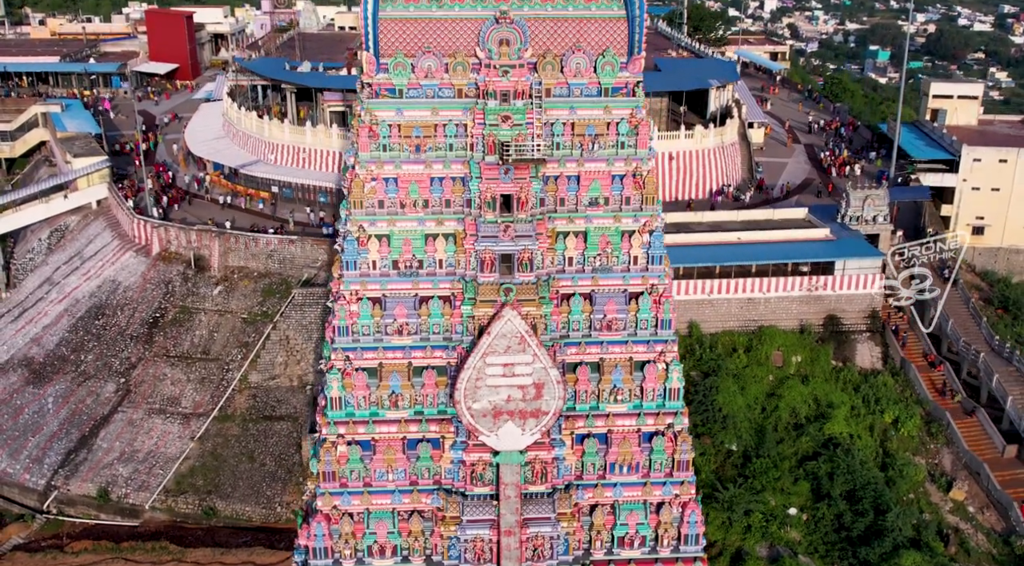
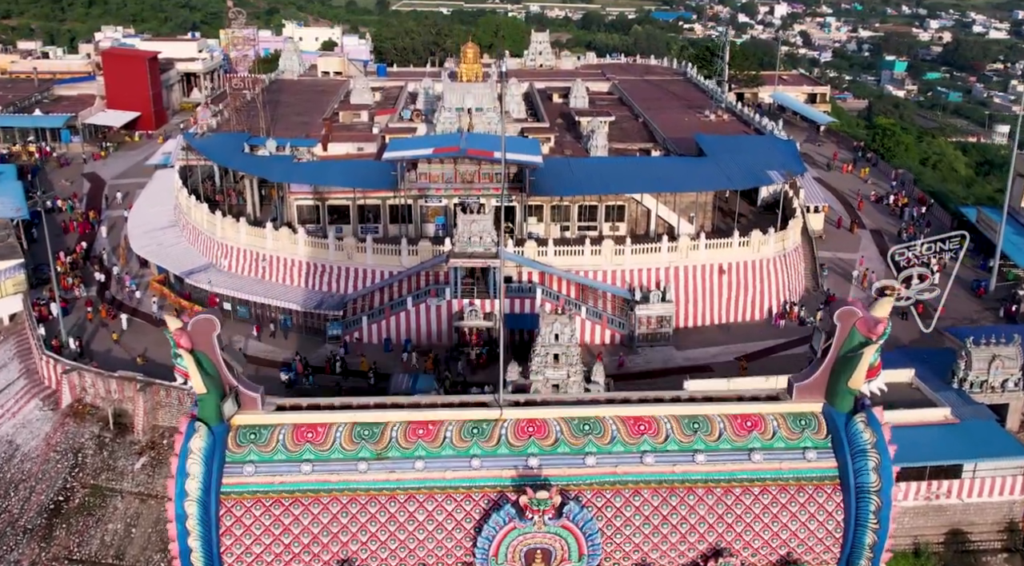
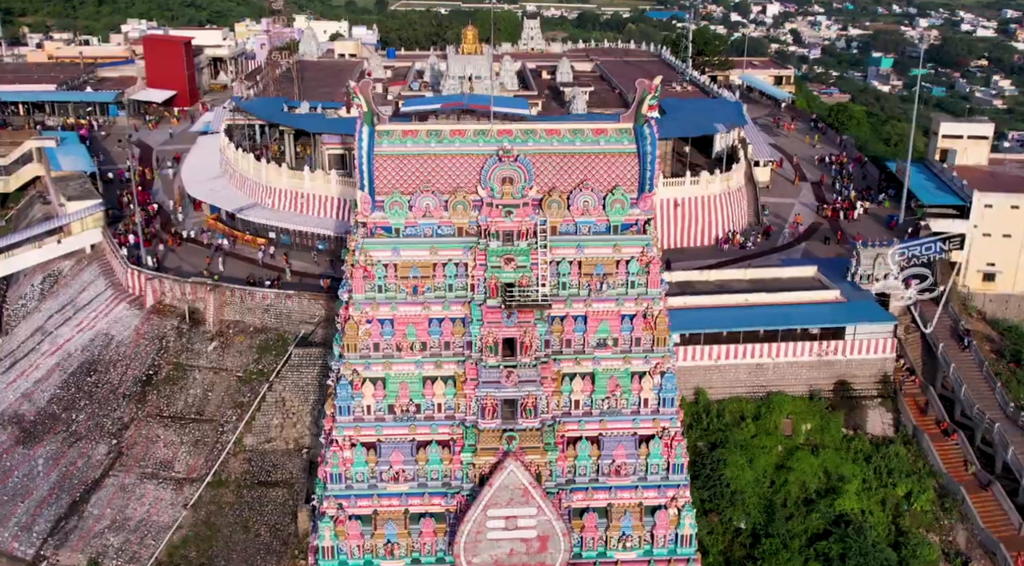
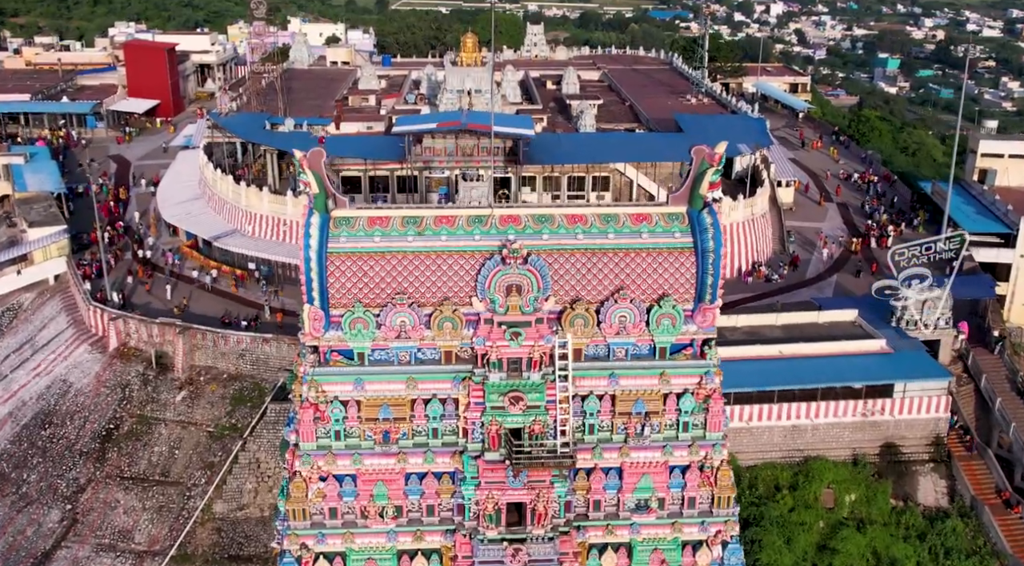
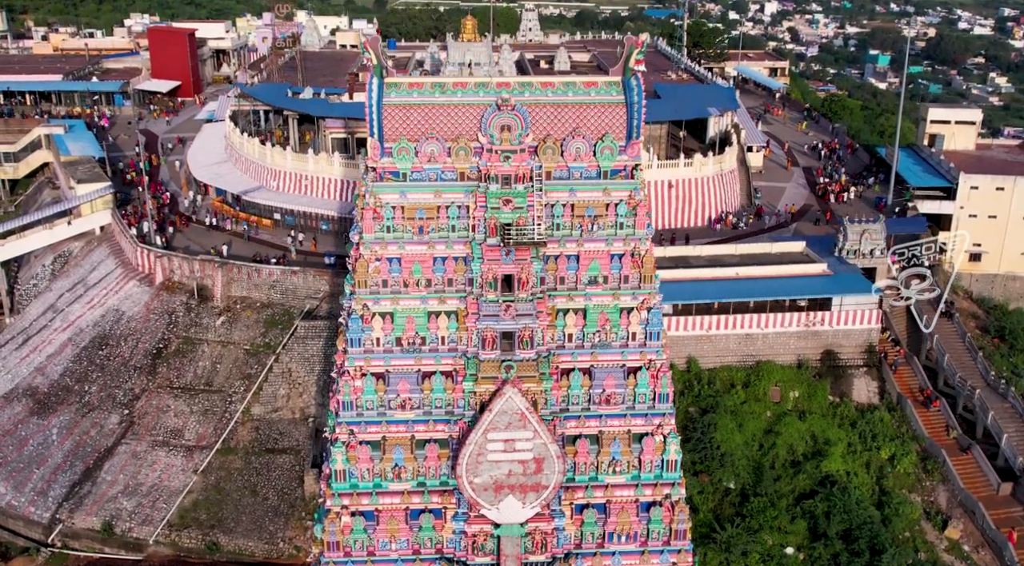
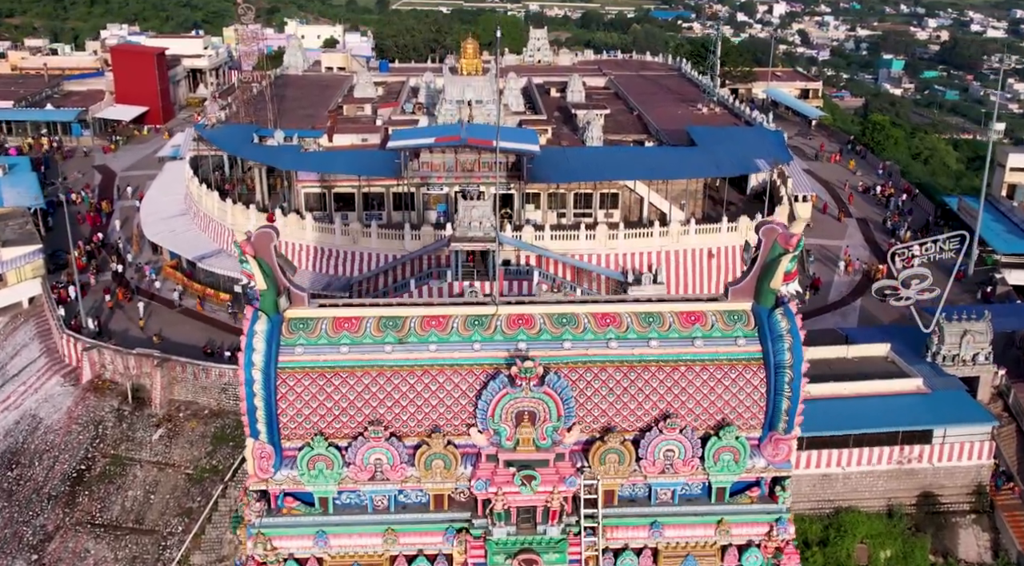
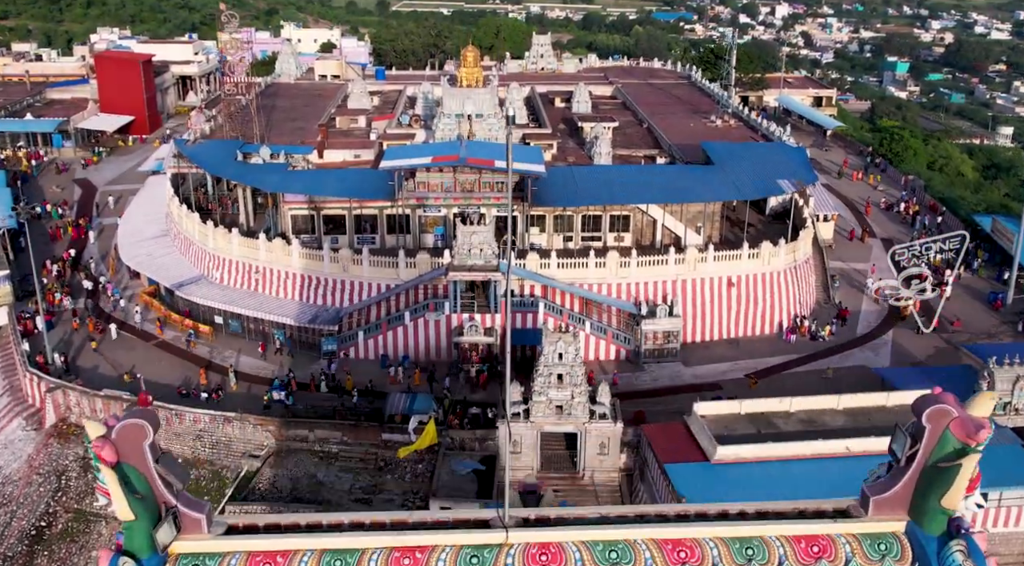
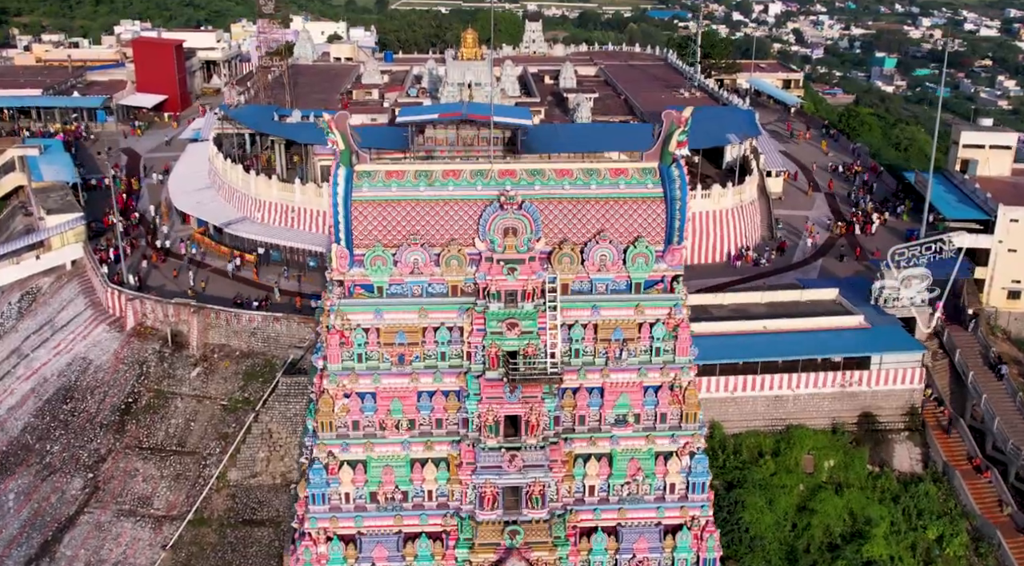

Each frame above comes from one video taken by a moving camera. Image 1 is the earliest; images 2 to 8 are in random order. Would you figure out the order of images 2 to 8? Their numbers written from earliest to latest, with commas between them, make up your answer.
5, 3, 8, 4, 6, 2, 7
